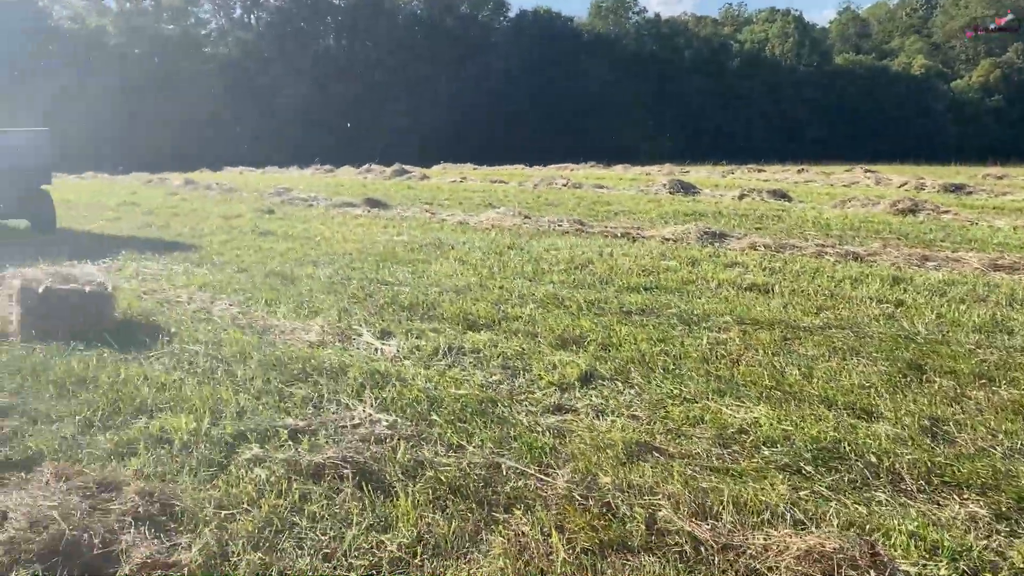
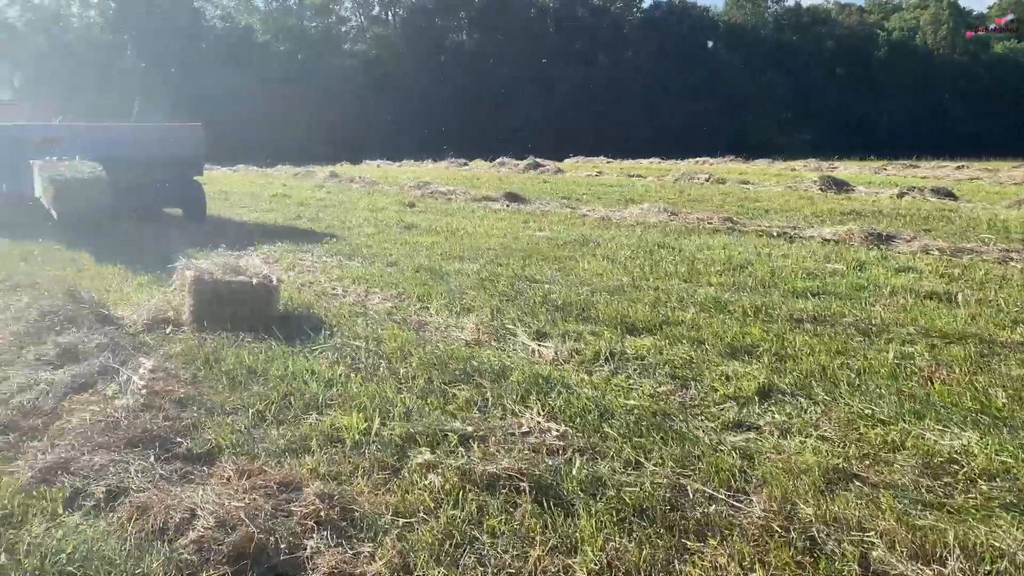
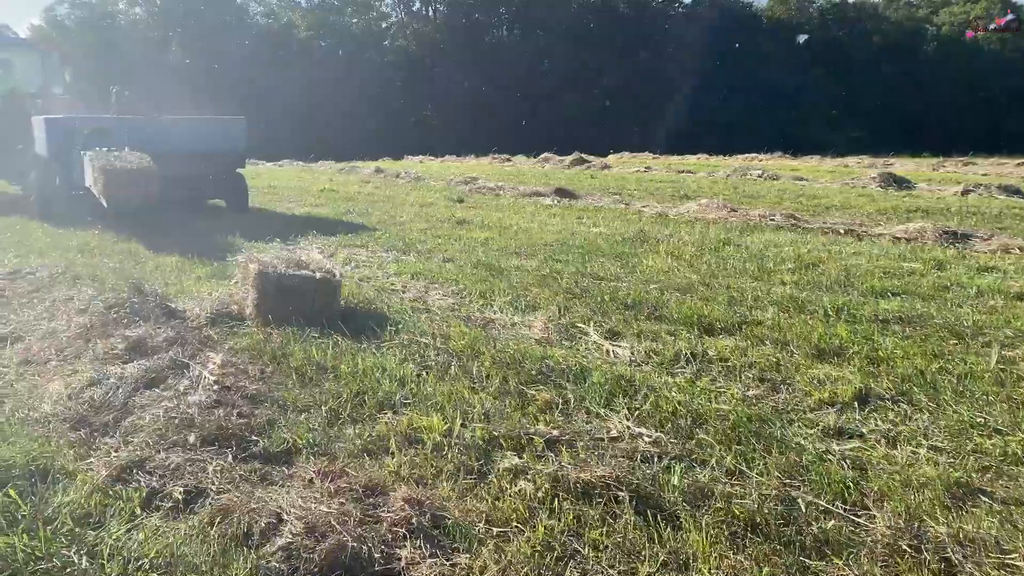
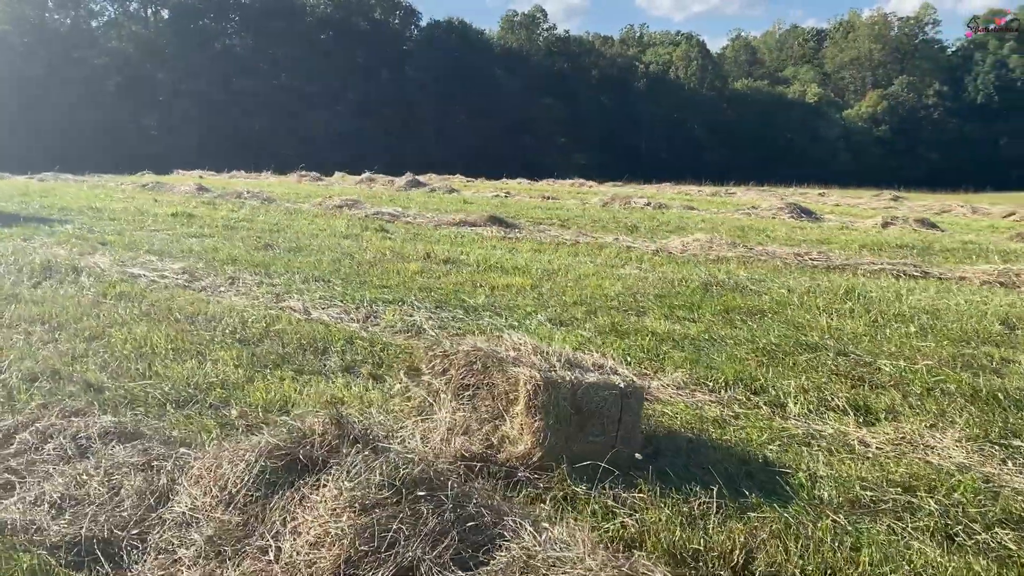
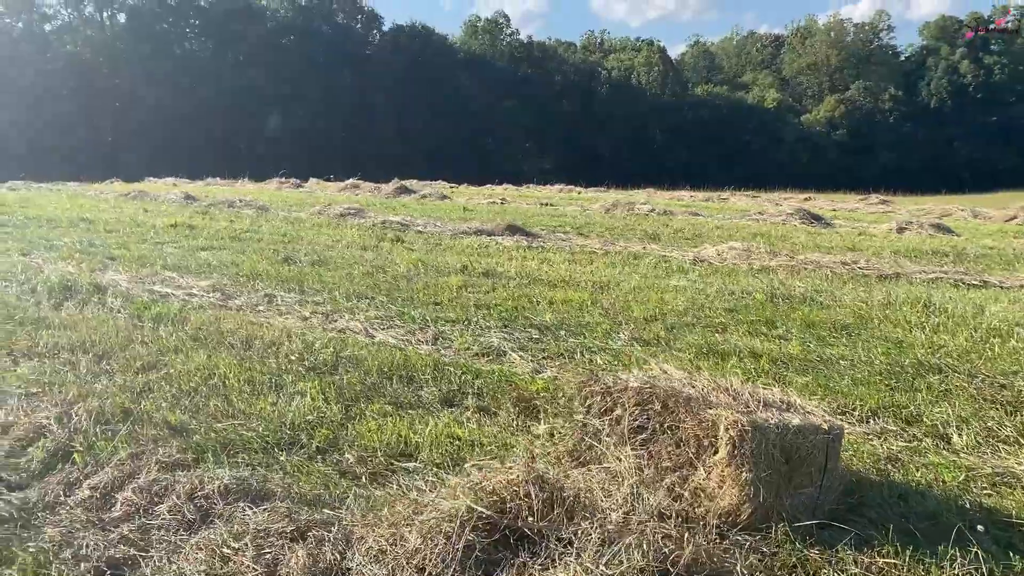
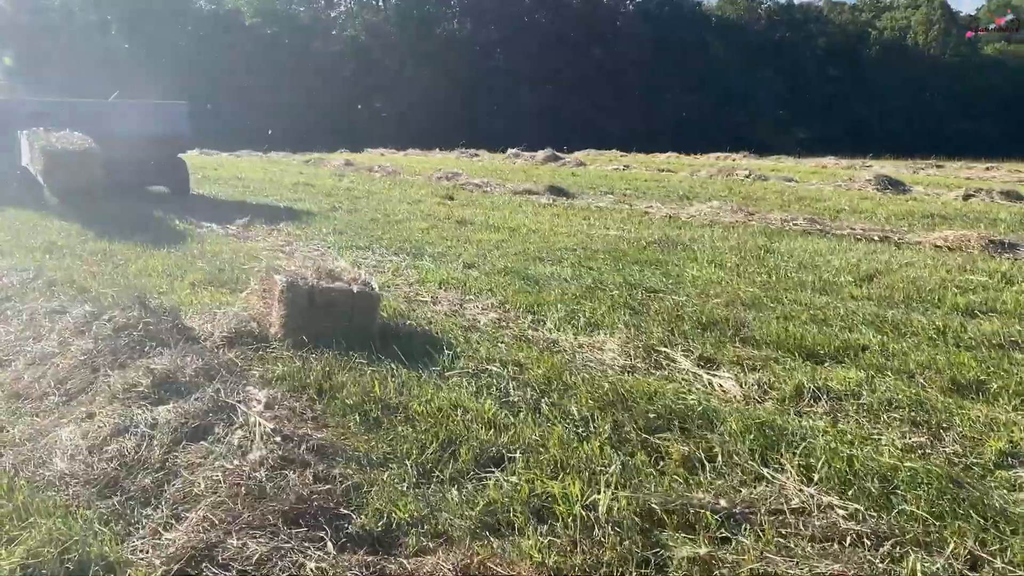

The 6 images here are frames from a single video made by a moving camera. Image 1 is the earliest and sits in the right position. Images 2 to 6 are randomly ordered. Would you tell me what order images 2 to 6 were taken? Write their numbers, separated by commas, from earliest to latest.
2, 3, 6, 4, 5
